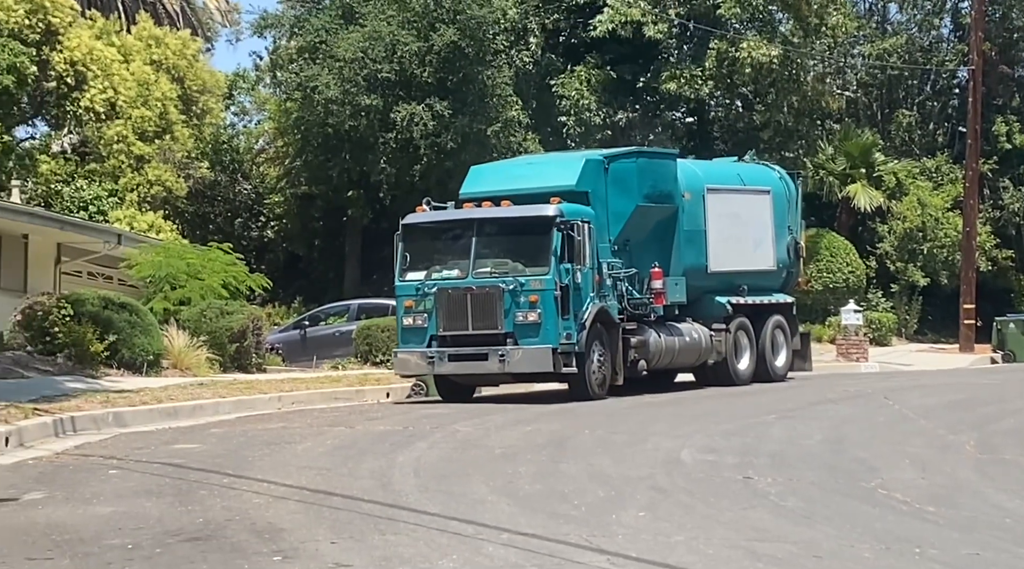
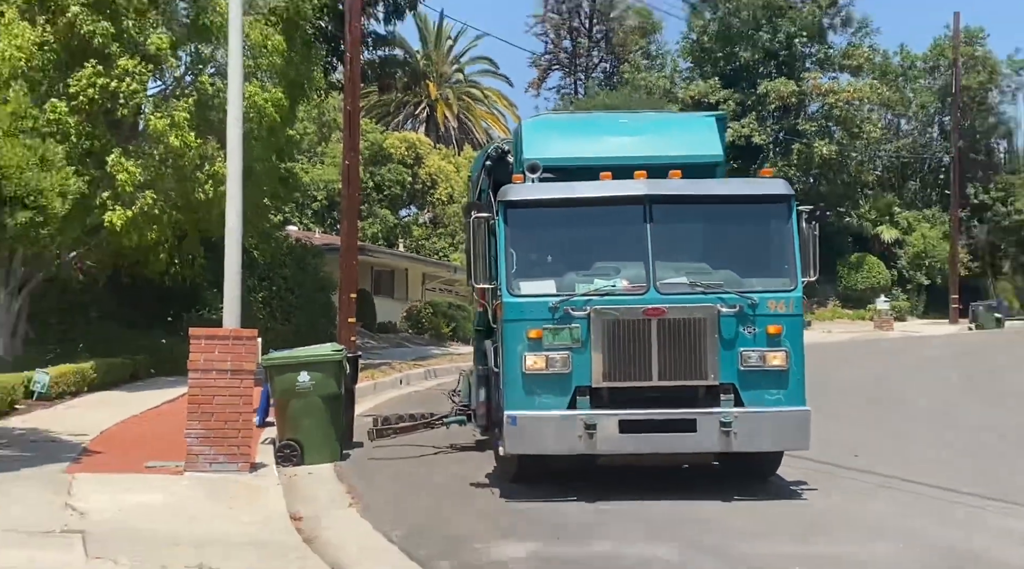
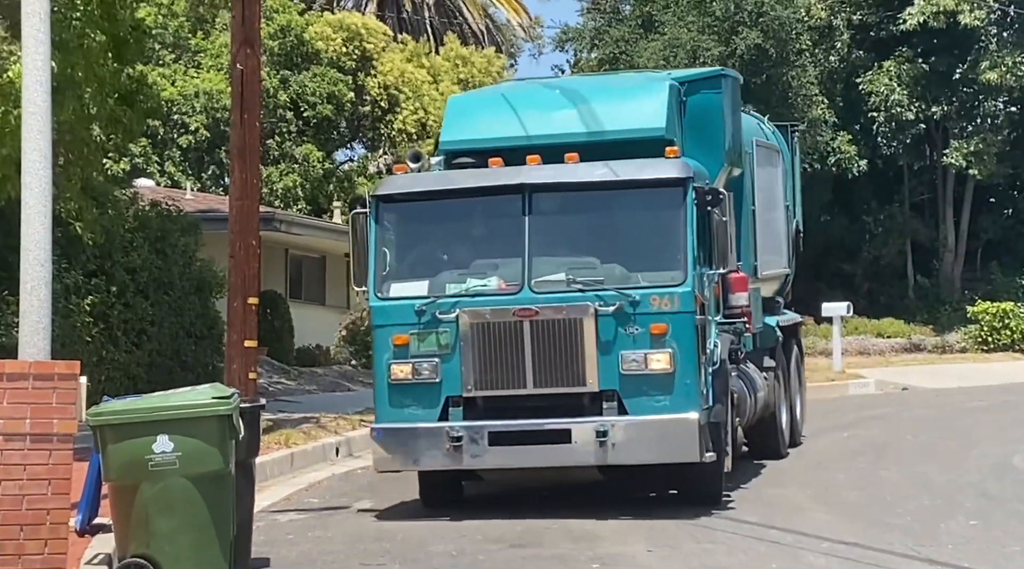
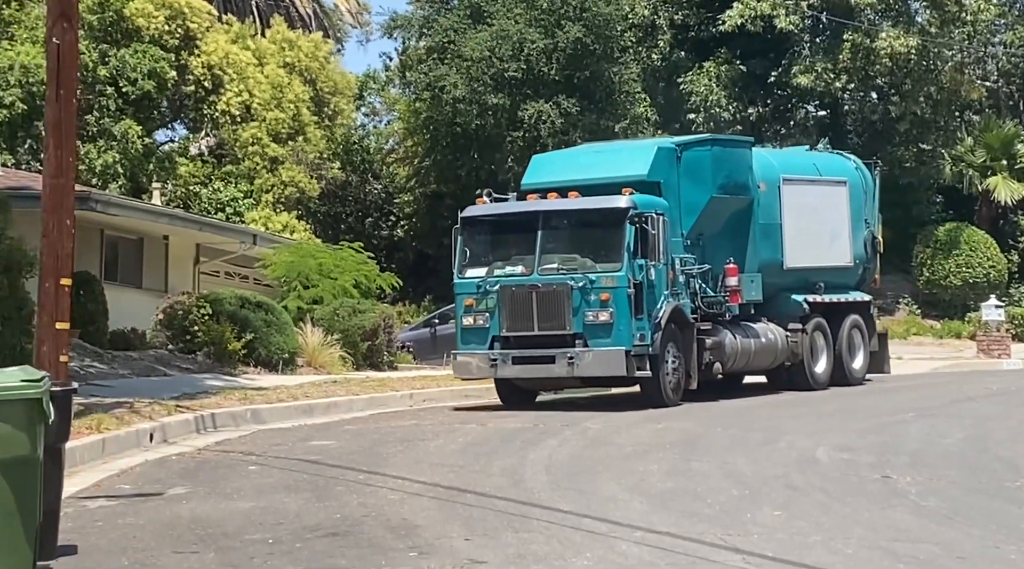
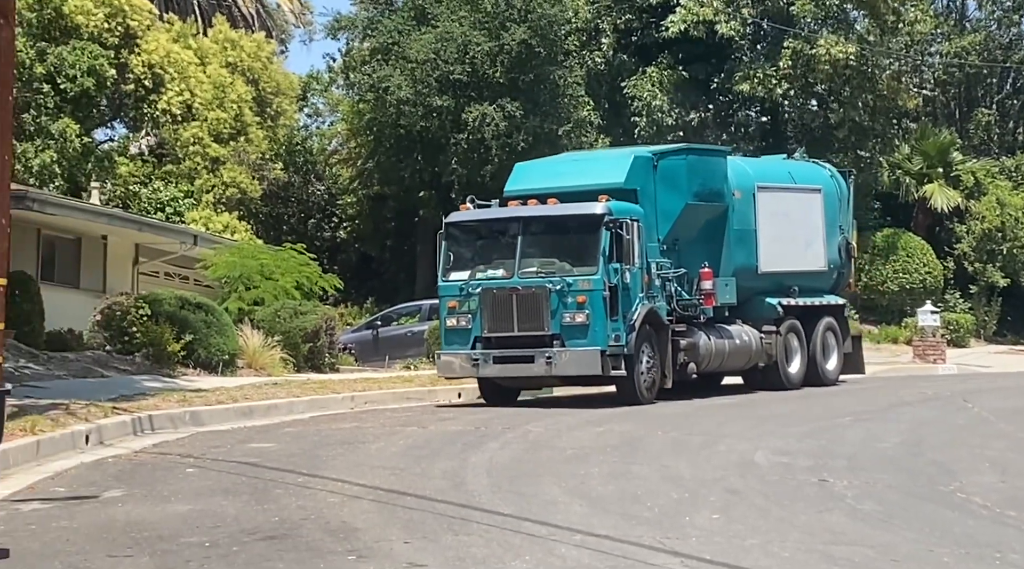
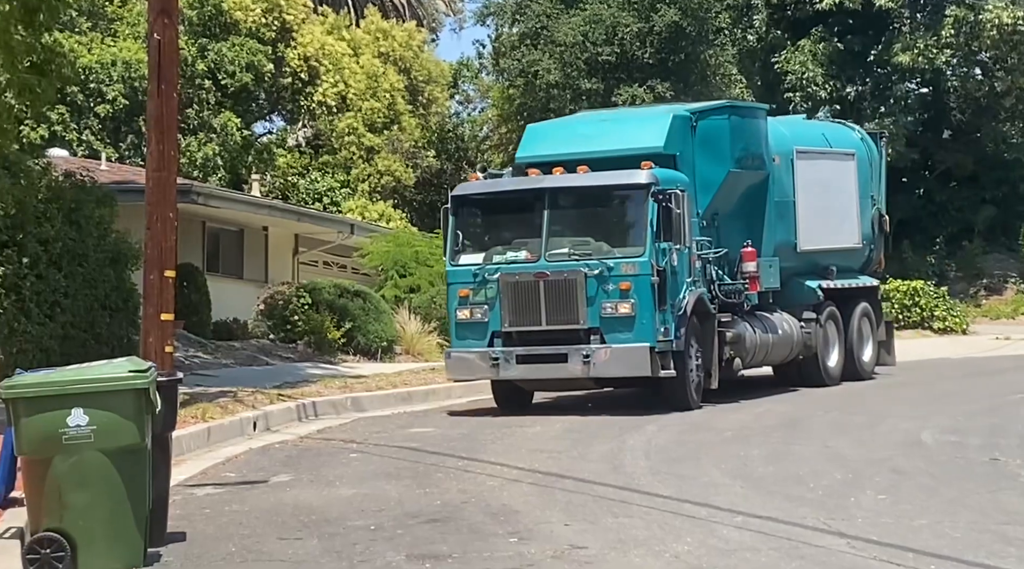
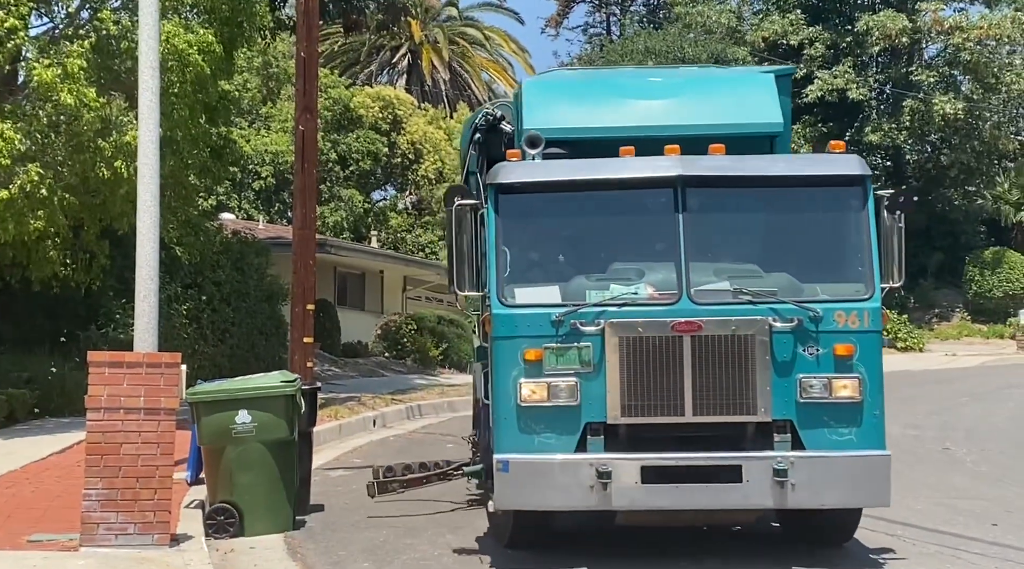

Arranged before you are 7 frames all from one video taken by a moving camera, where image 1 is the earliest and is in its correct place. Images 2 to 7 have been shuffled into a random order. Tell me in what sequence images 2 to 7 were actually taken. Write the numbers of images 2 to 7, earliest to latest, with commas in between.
5, 4, 6, 3, 7, 2
